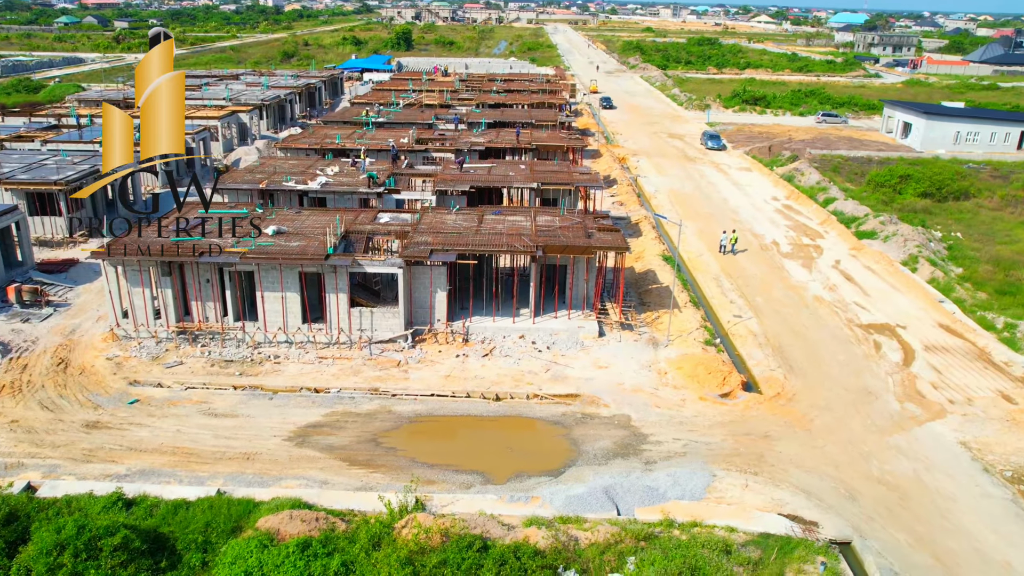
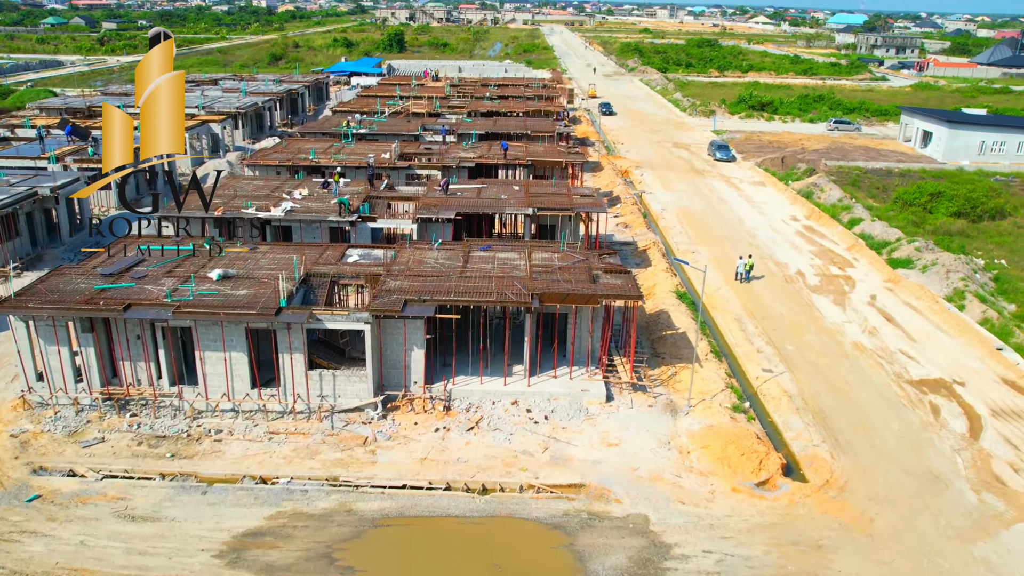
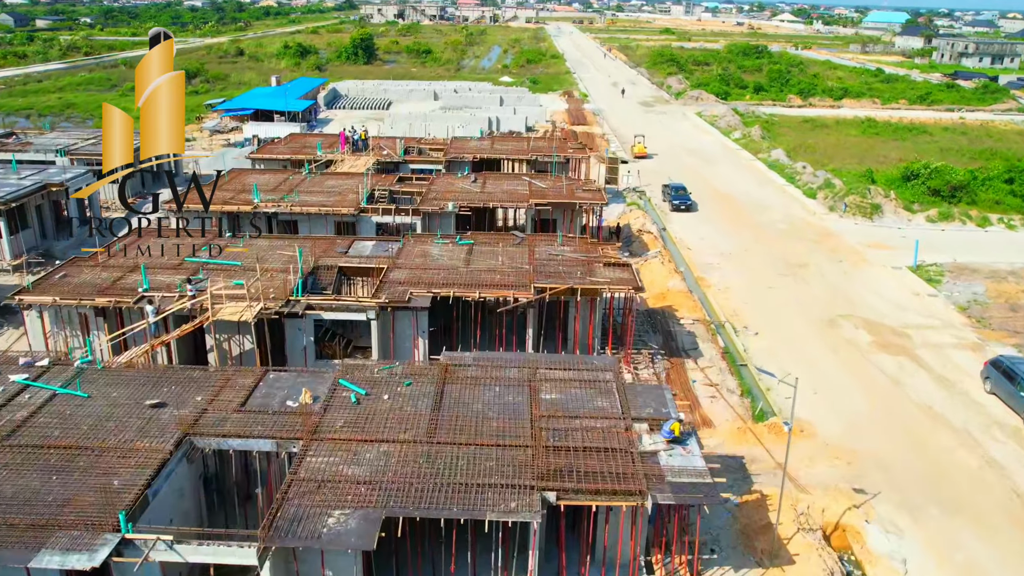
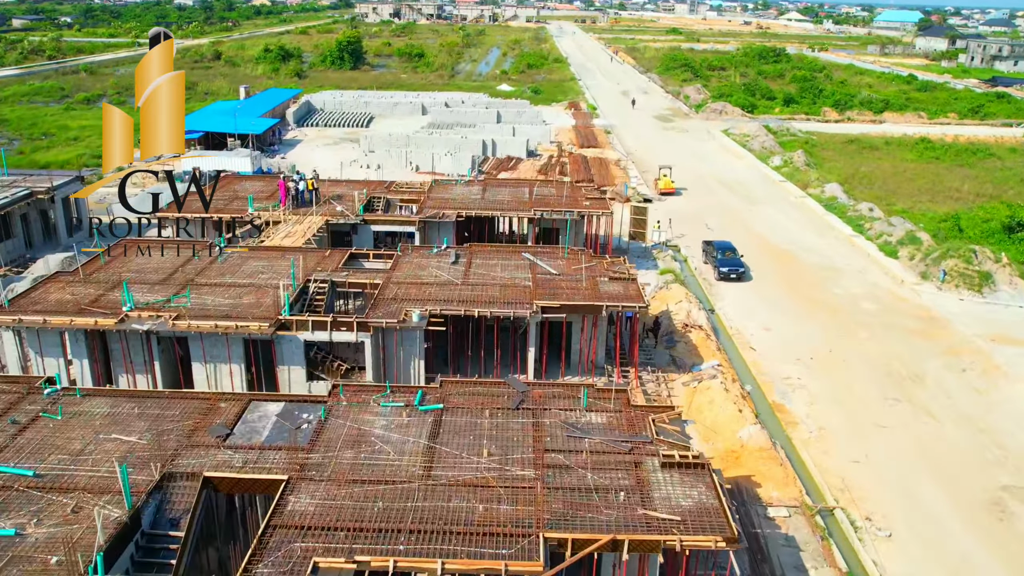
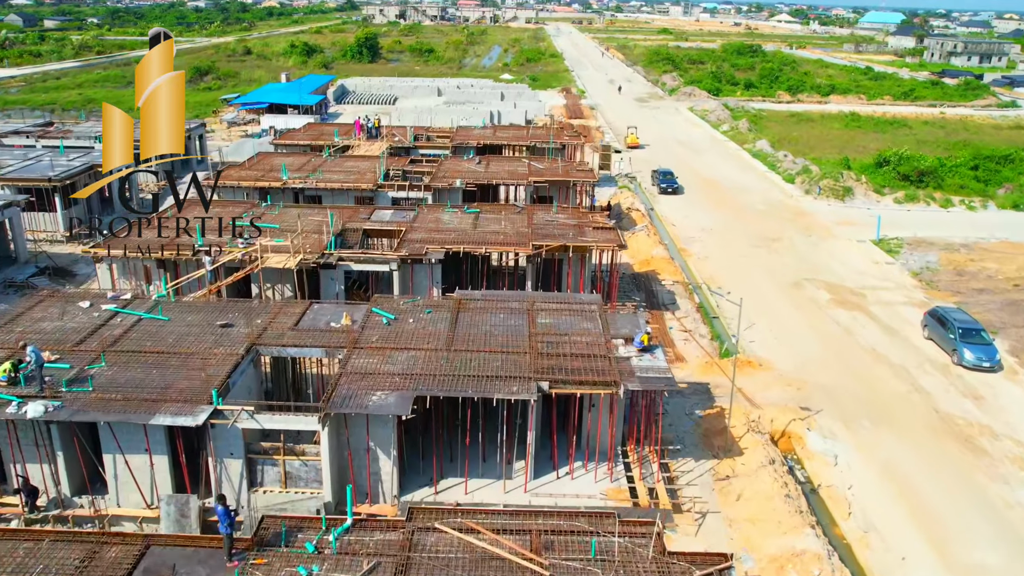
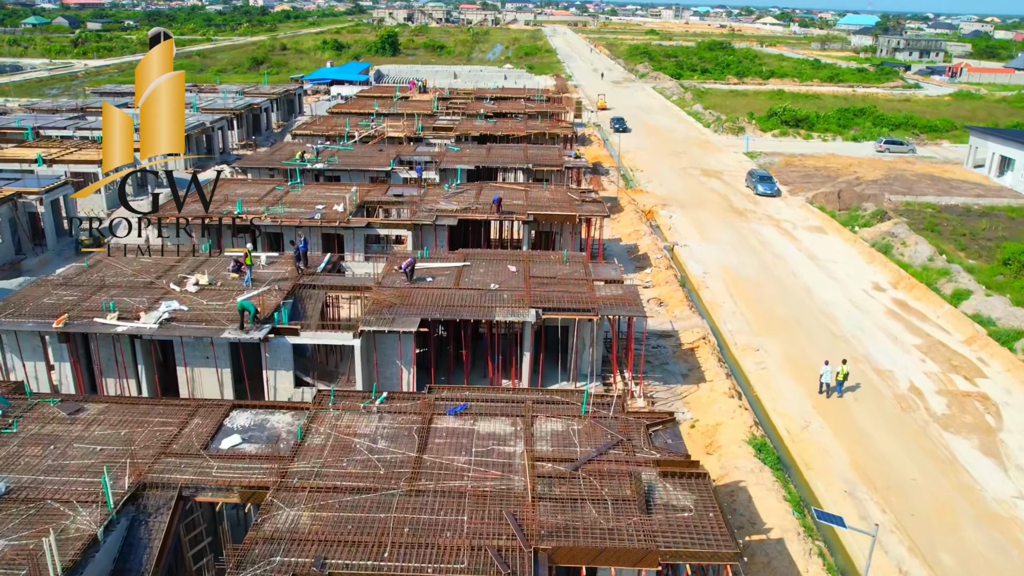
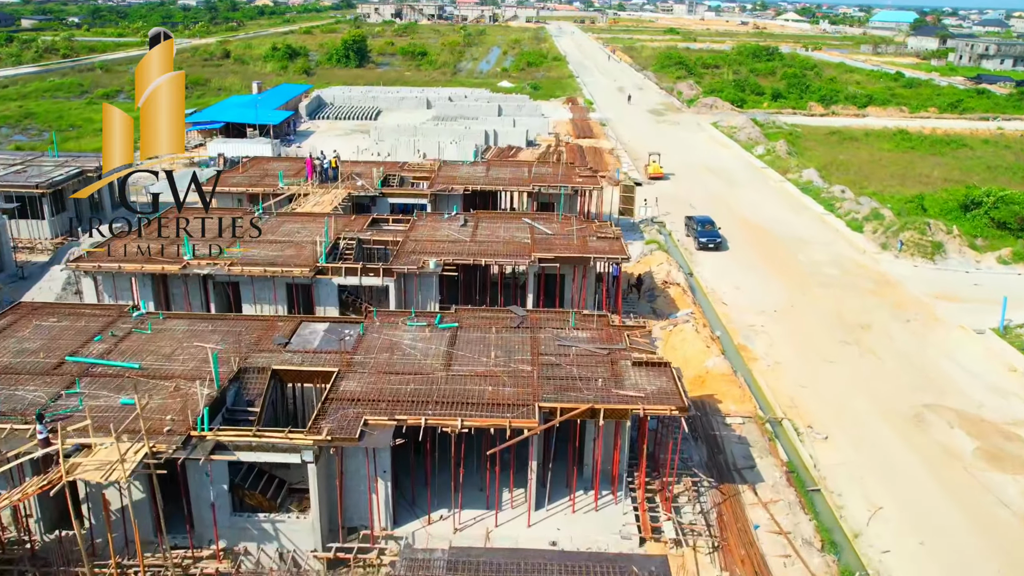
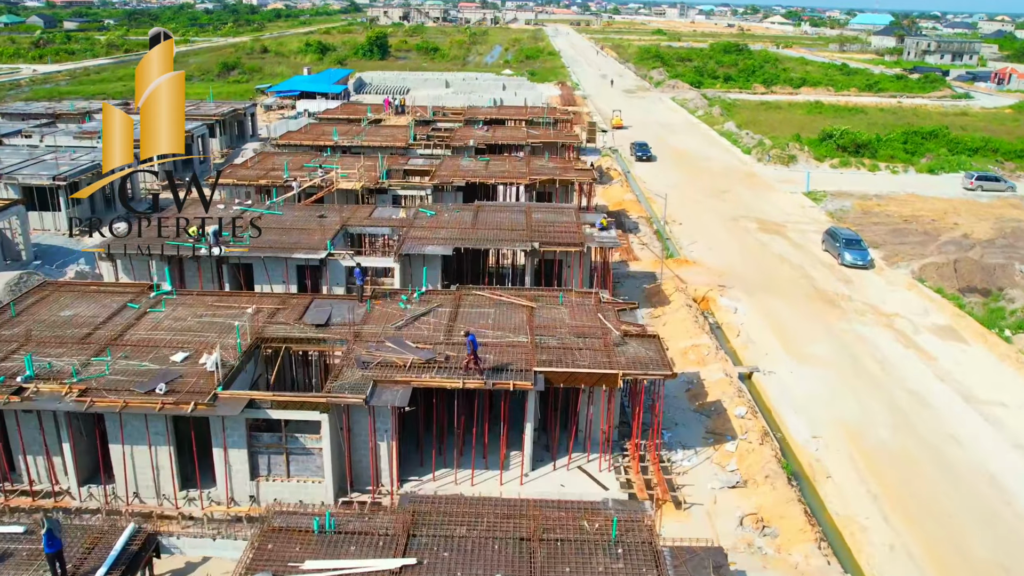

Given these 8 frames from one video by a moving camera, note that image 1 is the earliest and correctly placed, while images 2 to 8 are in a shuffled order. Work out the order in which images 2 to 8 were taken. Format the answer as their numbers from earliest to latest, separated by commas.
2, 6, 8, 5, 3, 7, 4
